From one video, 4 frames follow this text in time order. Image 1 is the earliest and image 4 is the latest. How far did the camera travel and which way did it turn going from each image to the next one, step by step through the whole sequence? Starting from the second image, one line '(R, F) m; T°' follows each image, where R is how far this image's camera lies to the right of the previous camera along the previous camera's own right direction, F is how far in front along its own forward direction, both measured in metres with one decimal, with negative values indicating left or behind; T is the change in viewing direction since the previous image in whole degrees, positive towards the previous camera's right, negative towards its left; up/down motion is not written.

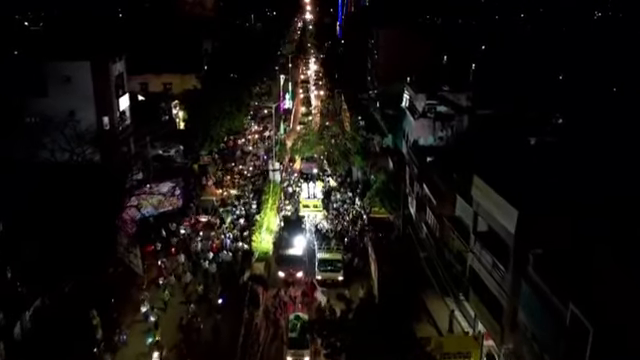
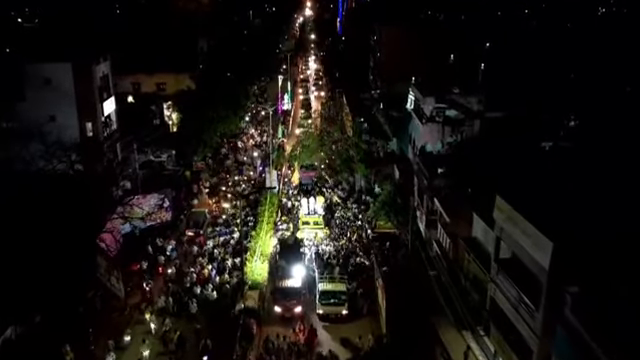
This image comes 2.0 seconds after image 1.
(0.0, +1.7) m; 0°
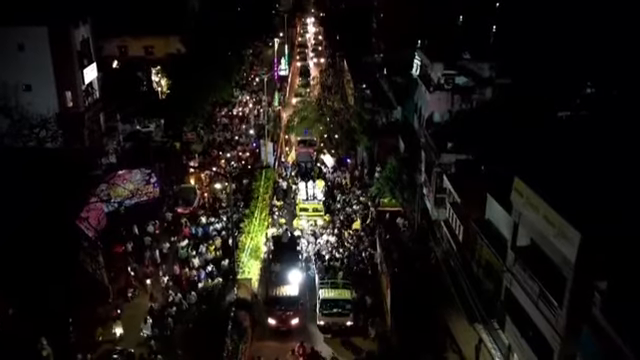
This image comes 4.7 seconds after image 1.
(0.0, +1.5) m; 0°
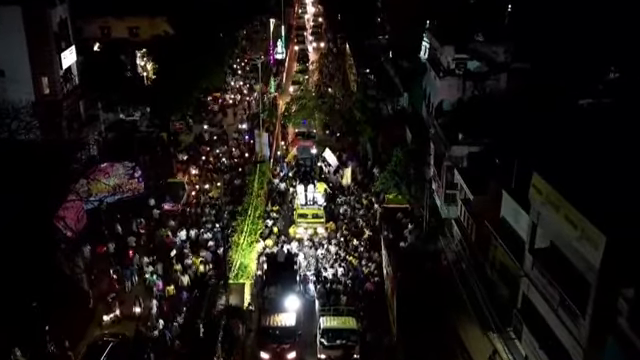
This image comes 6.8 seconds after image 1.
(+0.1, +1.6) m; 0°
